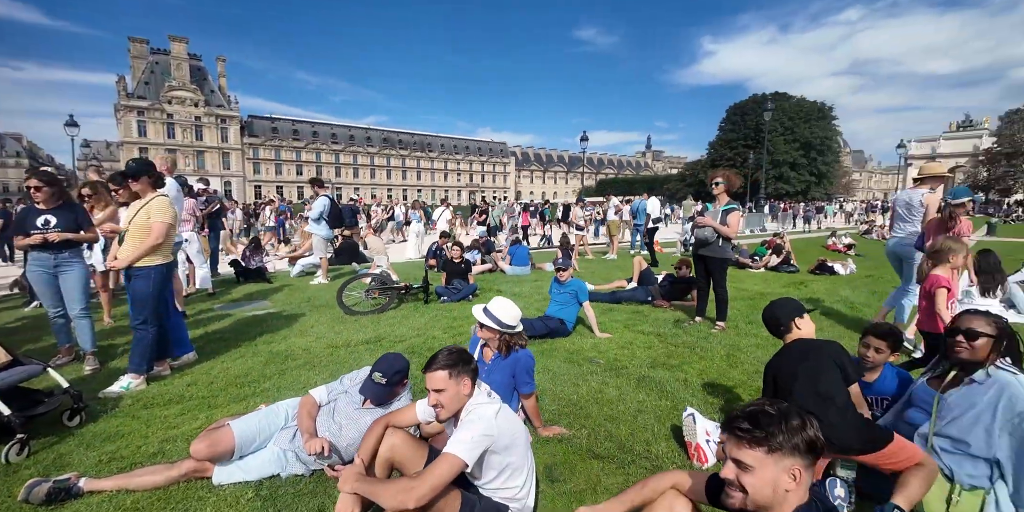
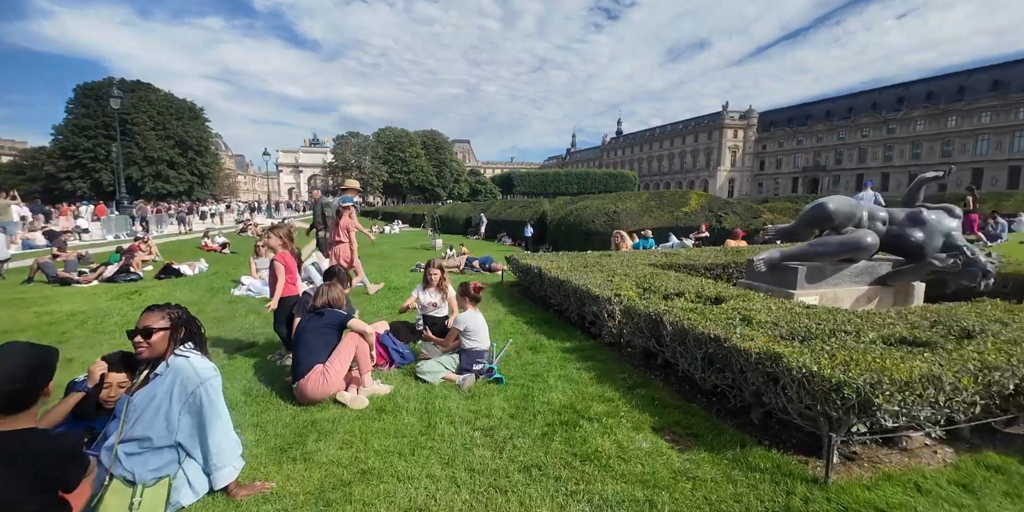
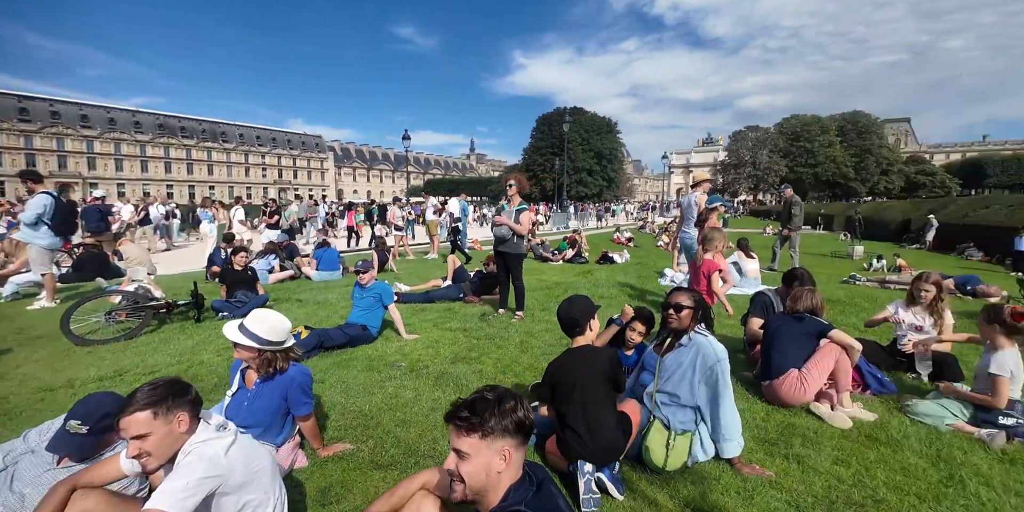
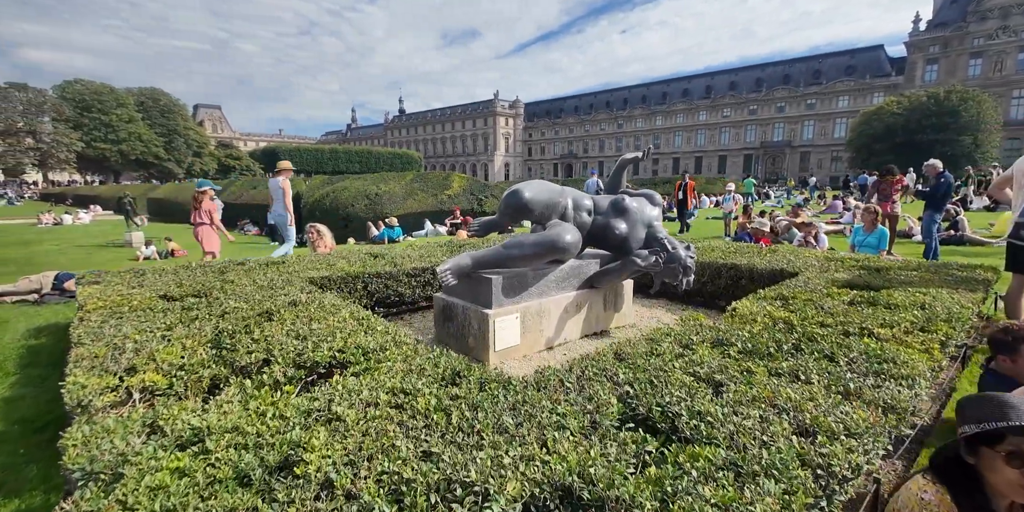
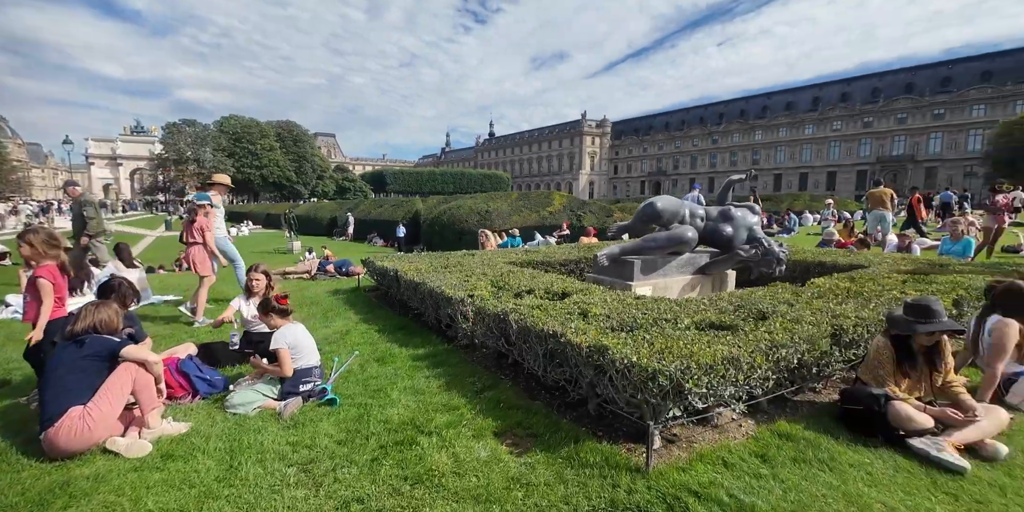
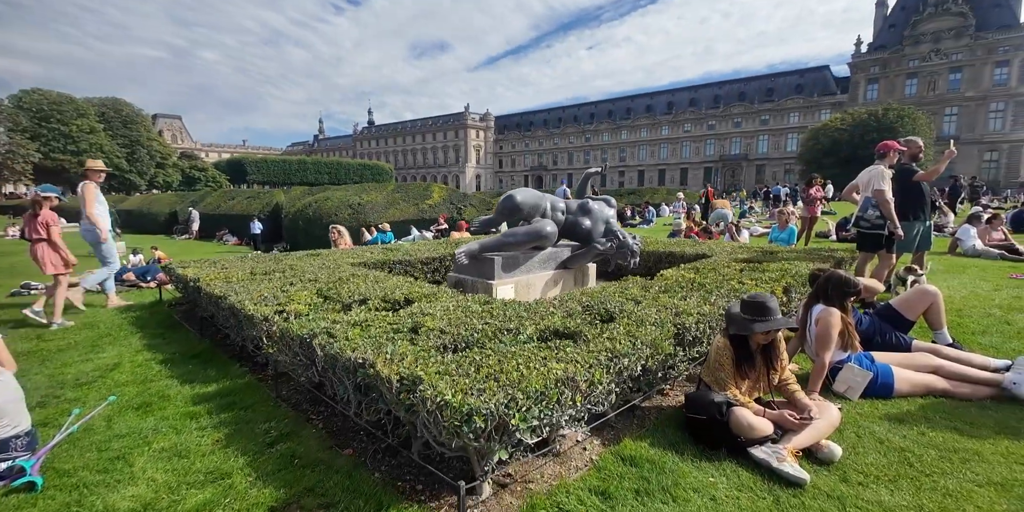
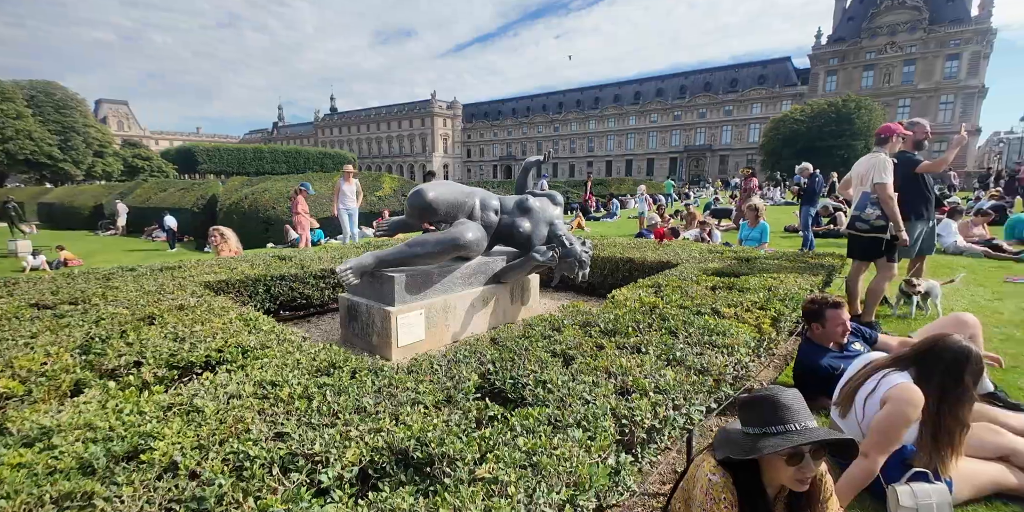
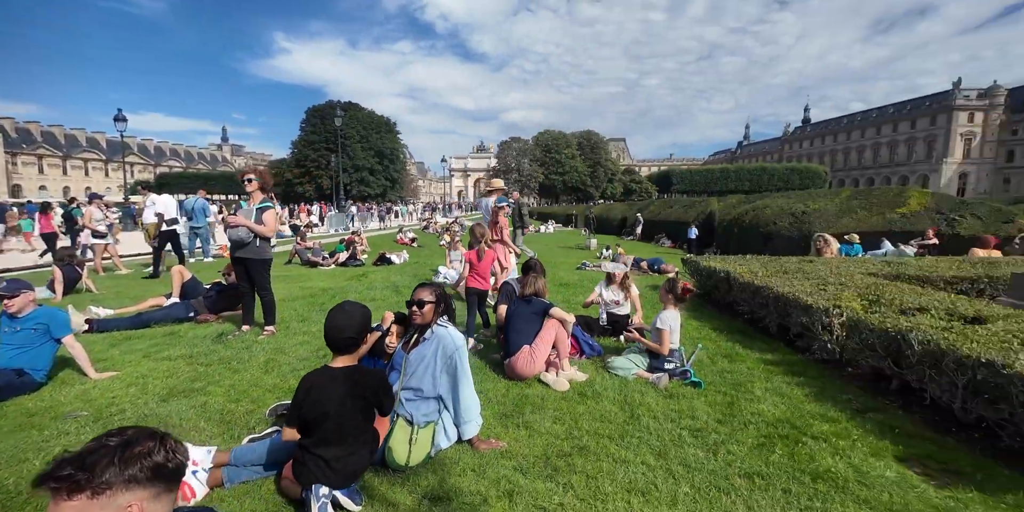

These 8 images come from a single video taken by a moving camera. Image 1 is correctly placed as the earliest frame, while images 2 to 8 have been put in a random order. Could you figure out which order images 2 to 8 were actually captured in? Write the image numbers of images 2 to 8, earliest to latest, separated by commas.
3, 8, 2, 5, 6, 4, 7
